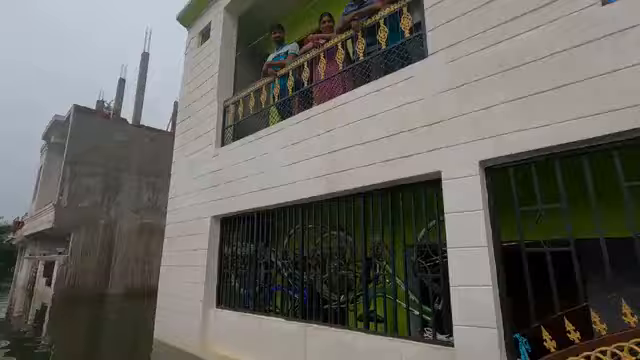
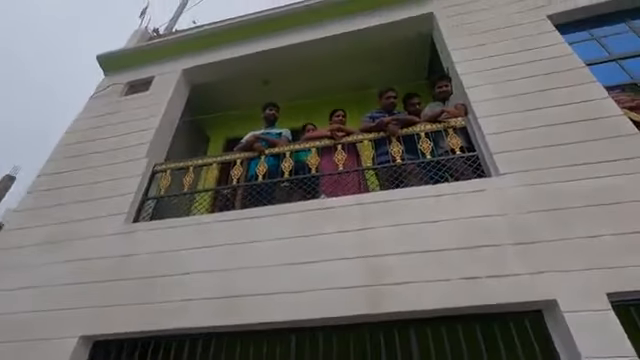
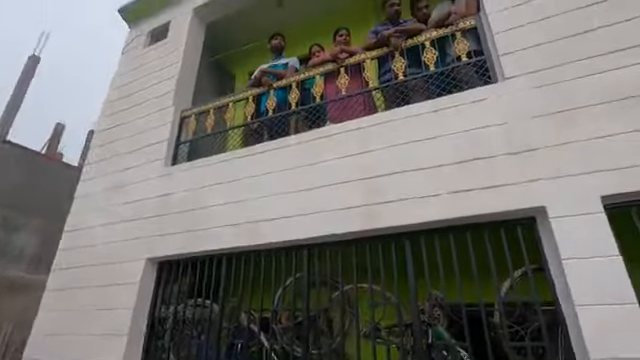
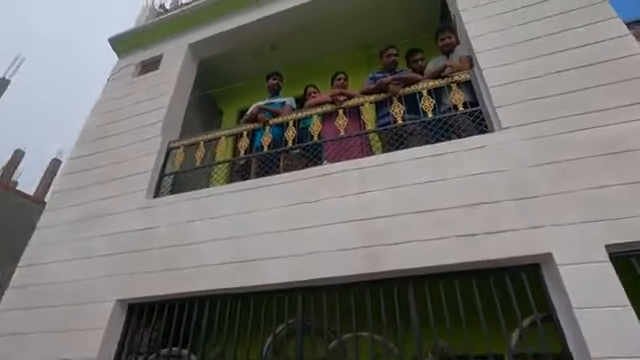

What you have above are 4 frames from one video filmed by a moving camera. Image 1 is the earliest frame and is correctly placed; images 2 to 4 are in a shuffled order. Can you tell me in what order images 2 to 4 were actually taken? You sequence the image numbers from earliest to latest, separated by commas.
3, 4, 2
